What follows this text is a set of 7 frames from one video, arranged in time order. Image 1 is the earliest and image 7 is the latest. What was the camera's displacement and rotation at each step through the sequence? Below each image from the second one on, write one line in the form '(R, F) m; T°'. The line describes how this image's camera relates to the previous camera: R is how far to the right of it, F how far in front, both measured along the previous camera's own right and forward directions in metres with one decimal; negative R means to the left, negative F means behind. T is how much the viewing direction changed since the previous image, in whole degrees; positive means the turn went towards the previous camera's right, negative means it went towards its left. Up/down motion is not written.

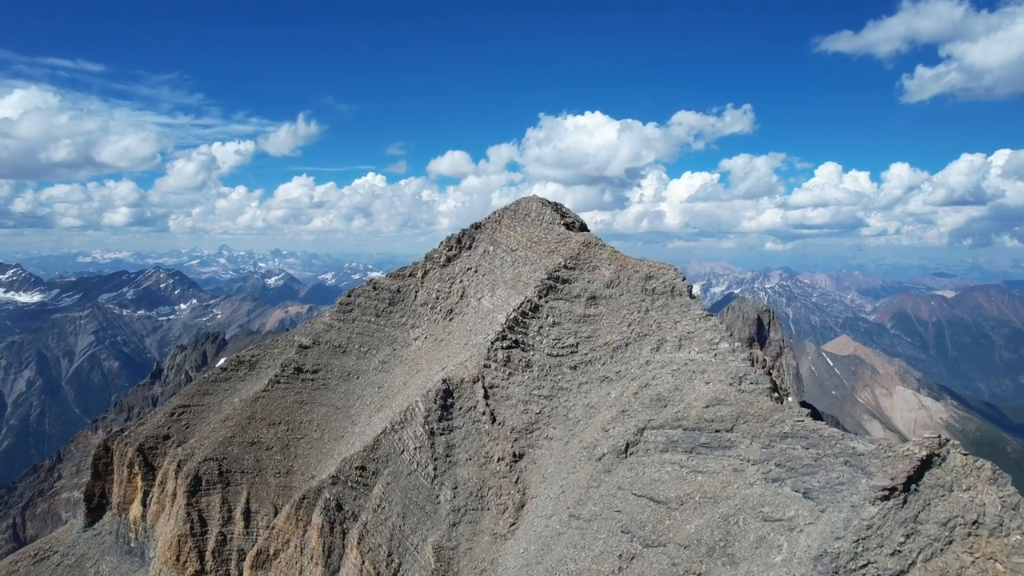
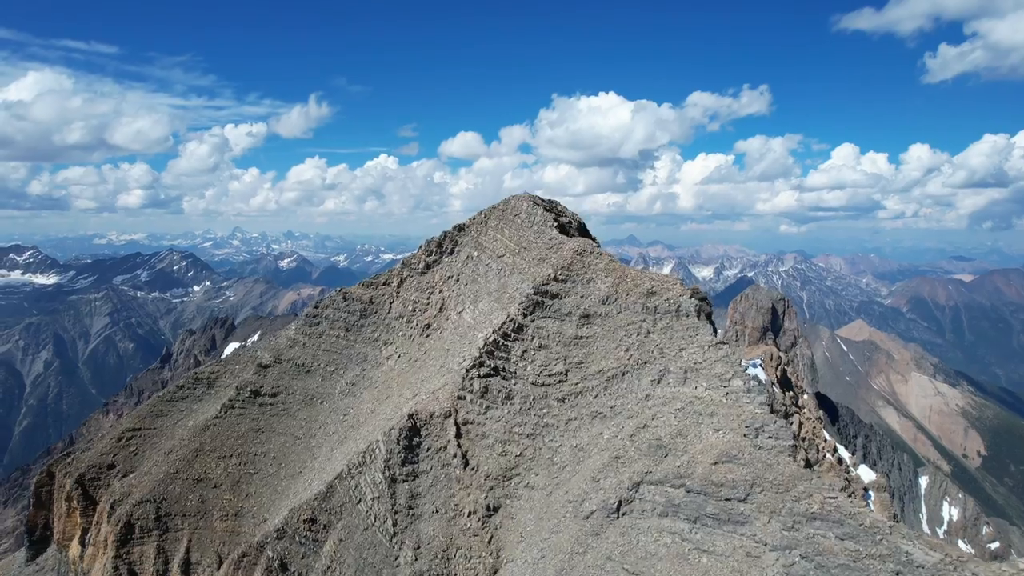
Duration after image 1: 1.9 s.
(+2.3, +7.4) m; -1°
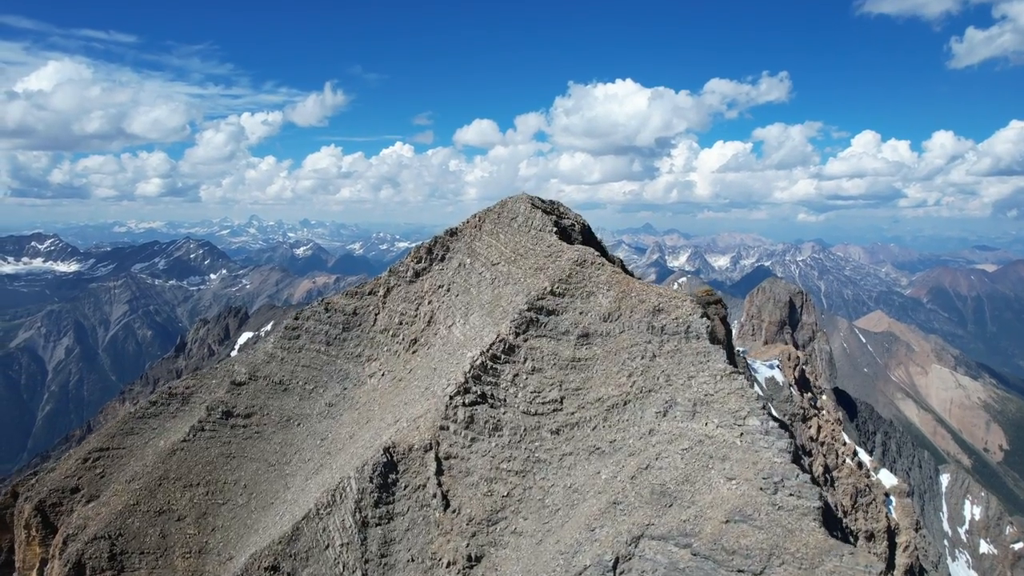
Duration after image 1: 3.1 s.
(+1.6, +4.9) m; -1°
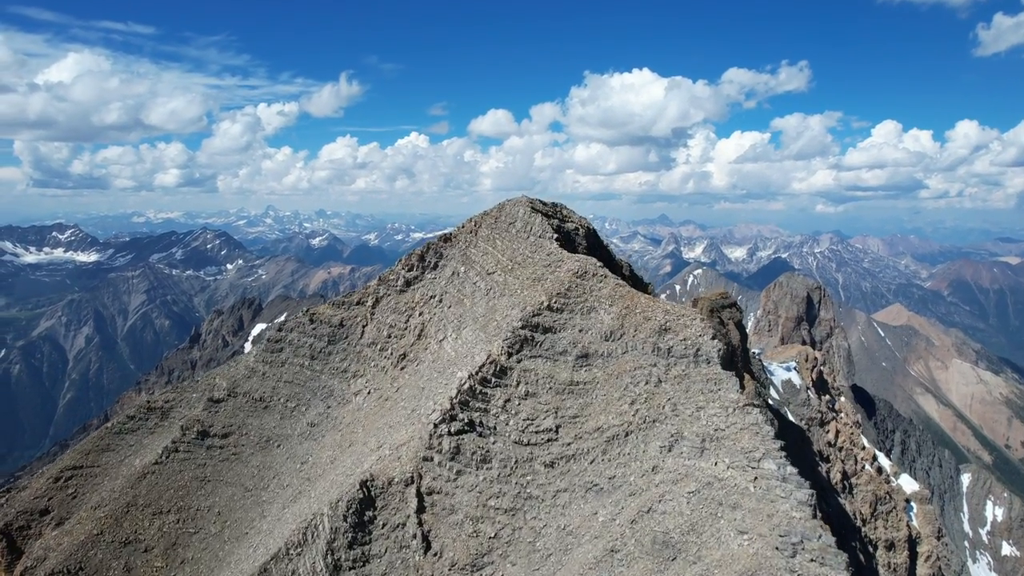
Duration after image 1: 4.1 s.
(+1.4, +3.8) m; -1°
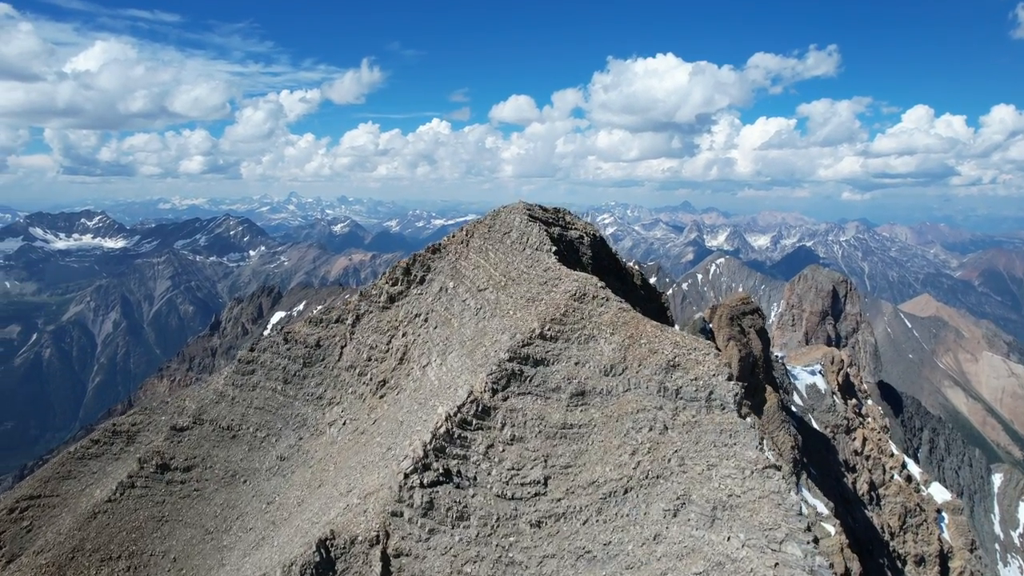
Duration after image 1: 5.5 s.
(+1.9, +5.2) m; -2°
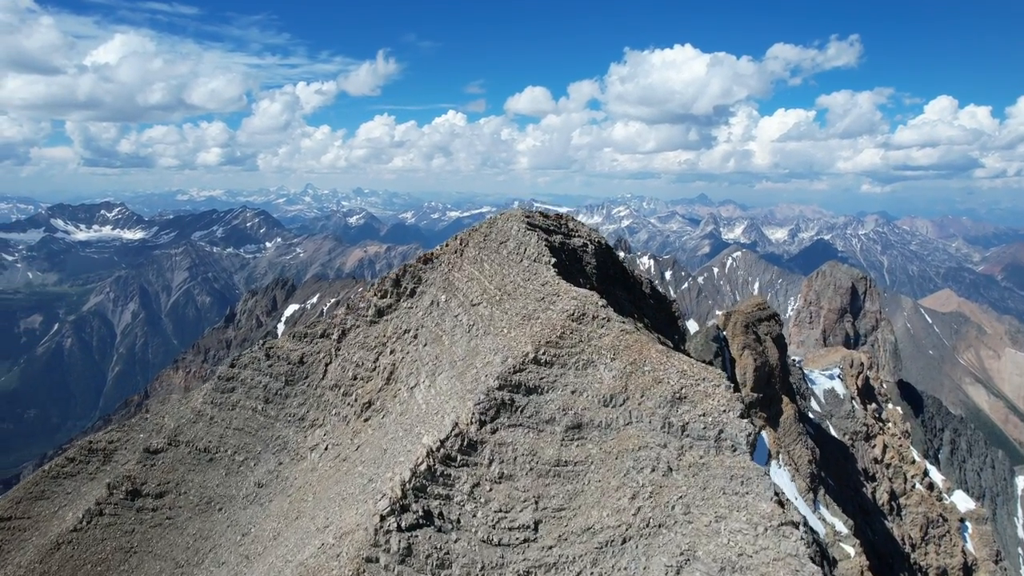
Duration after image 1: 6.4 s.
(+1.2, +3.3) m; -1°
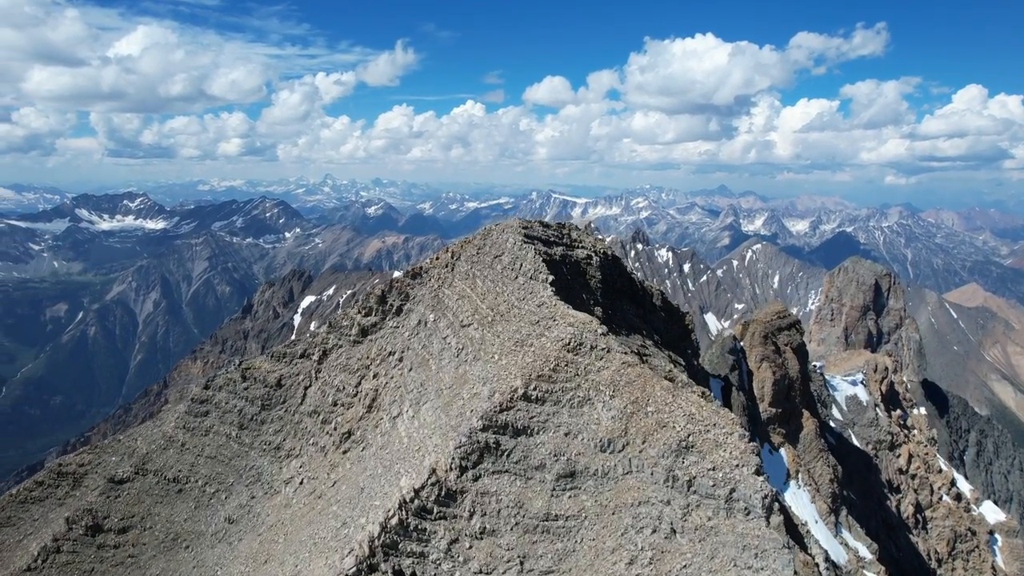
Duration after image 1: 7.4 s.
(+1.4, +3.7) m; -2°
